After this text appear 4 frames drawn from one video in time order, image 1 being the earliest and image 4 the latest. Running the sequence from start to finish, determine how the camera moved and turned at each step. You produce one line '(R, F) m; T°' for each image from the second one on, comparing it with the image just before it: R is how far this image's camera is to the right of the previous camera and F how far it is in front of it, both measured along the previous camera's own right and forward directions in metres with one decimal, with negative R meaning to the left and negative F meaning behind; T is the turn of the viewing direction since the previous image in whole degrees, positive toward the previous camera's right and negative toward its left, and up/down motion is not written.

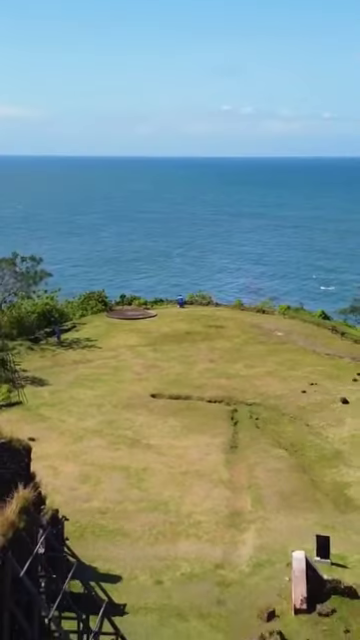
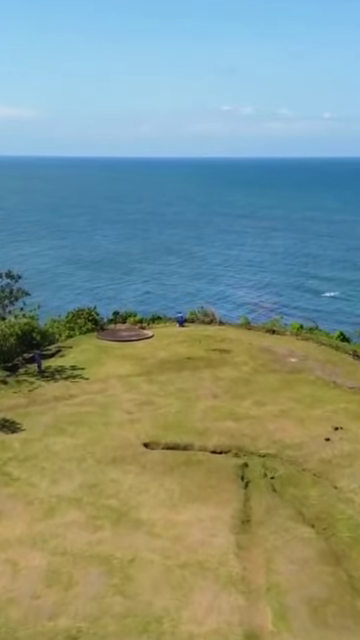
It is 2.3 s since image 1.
(+0.1, +5.3) m; 0°
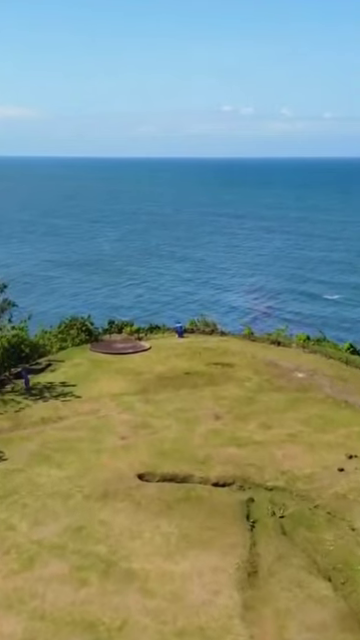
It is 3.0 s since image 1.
(+0.1, +2.5) m; 0°
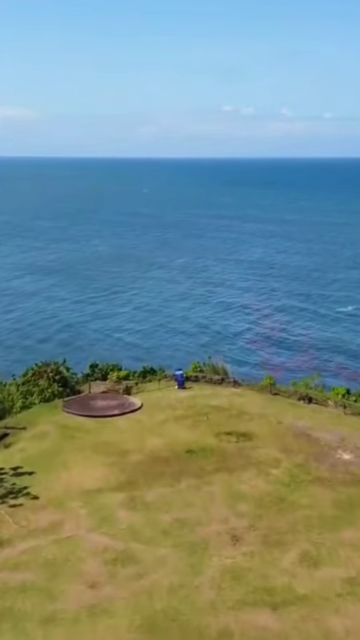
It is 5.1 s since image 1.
(0.0, +9.3) m; 0°
